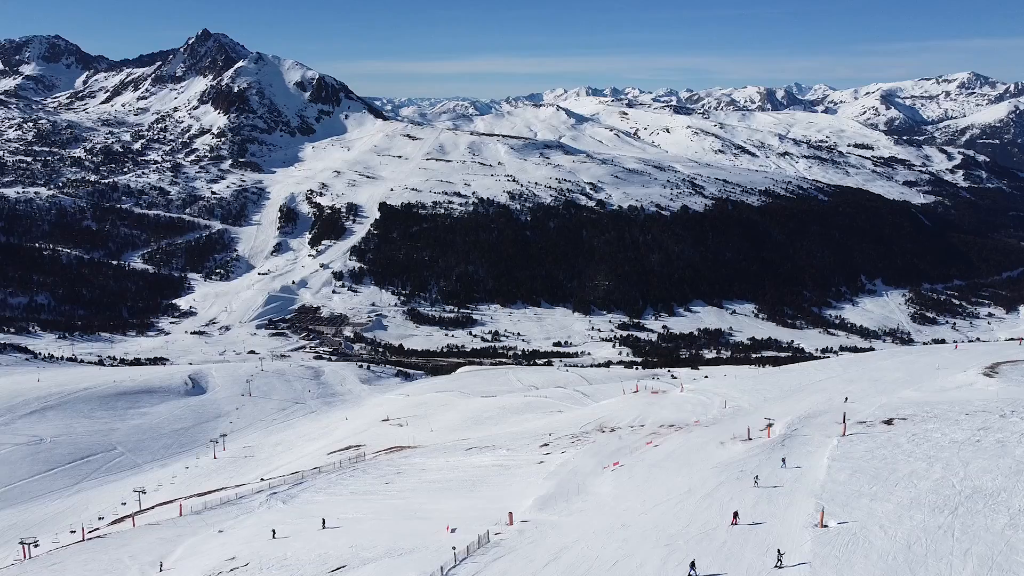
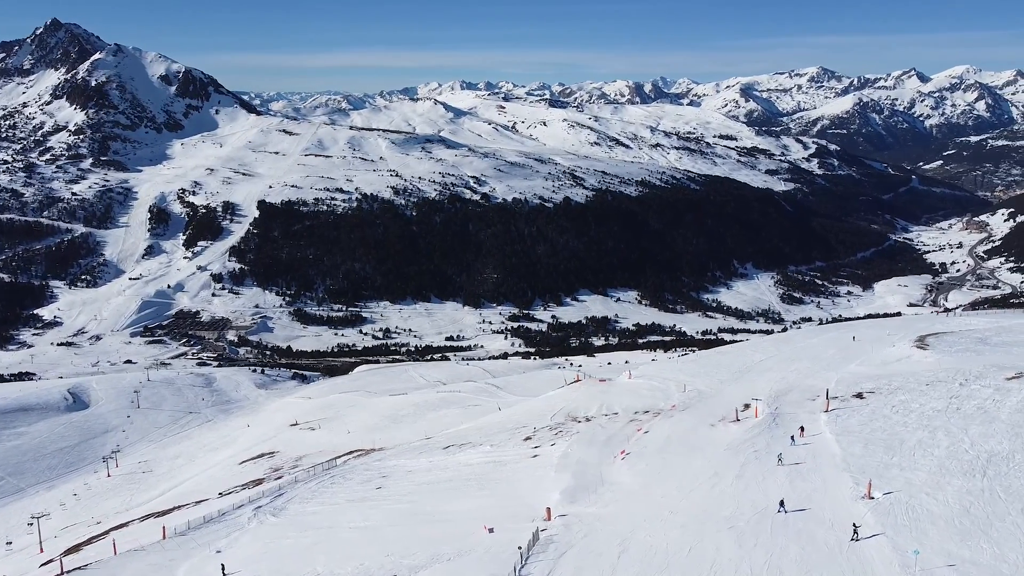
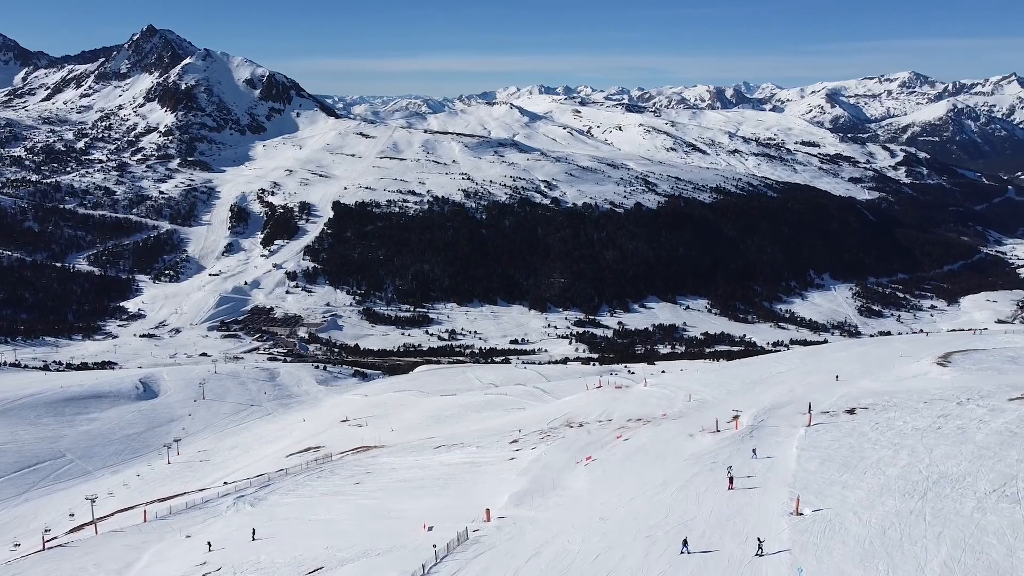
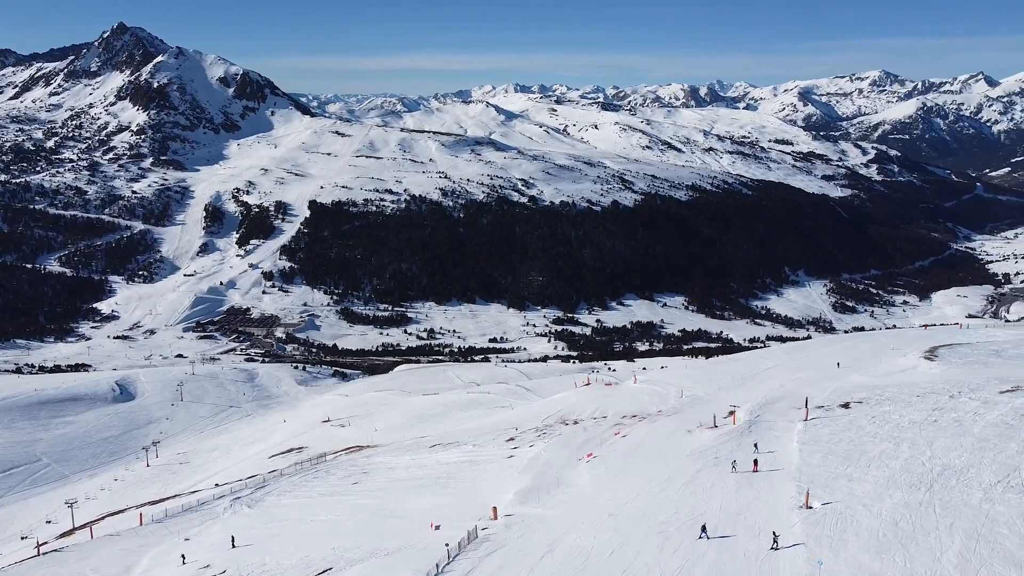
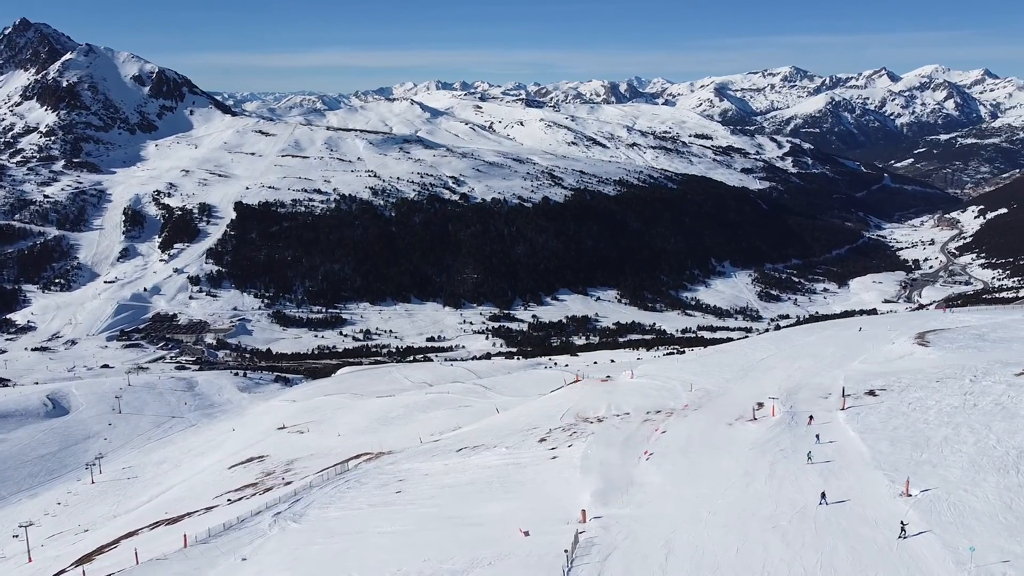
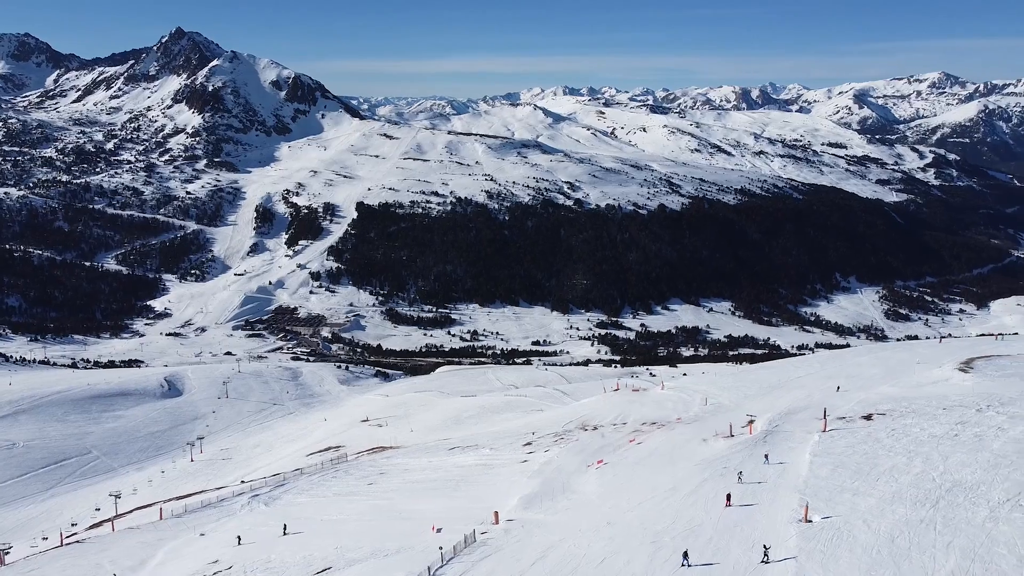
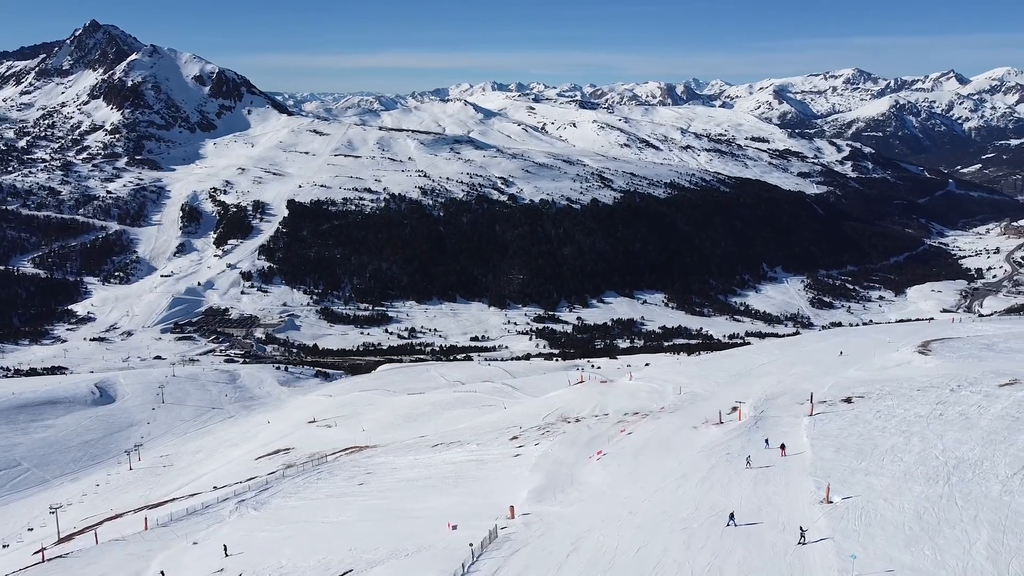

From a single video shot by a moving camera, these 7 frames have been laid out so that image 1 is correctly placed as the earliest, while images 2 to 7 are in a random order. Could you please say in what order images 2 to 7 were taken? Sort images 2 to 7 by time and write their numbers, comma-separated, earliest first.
6, 3, 4, 7, 2, 5
